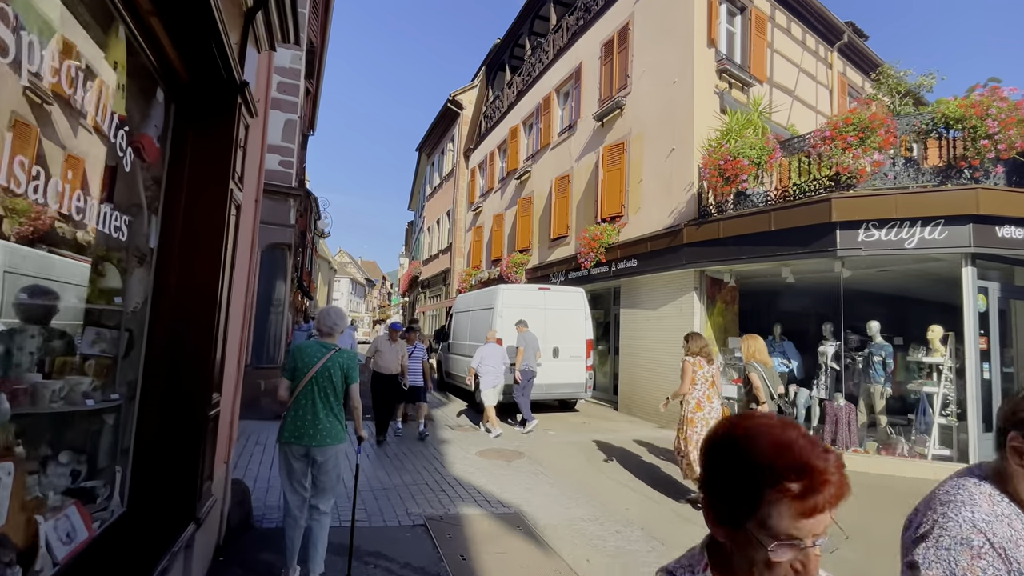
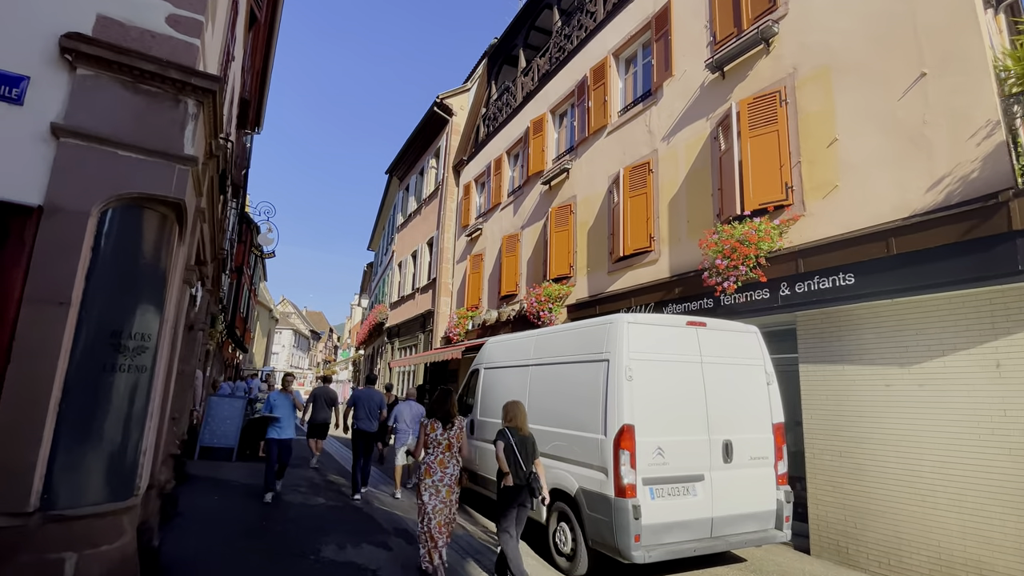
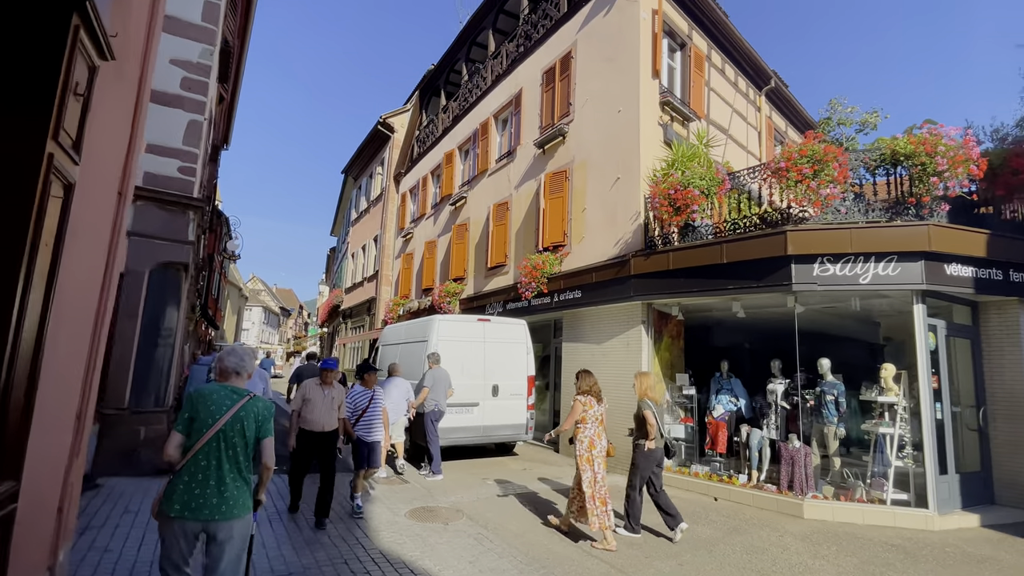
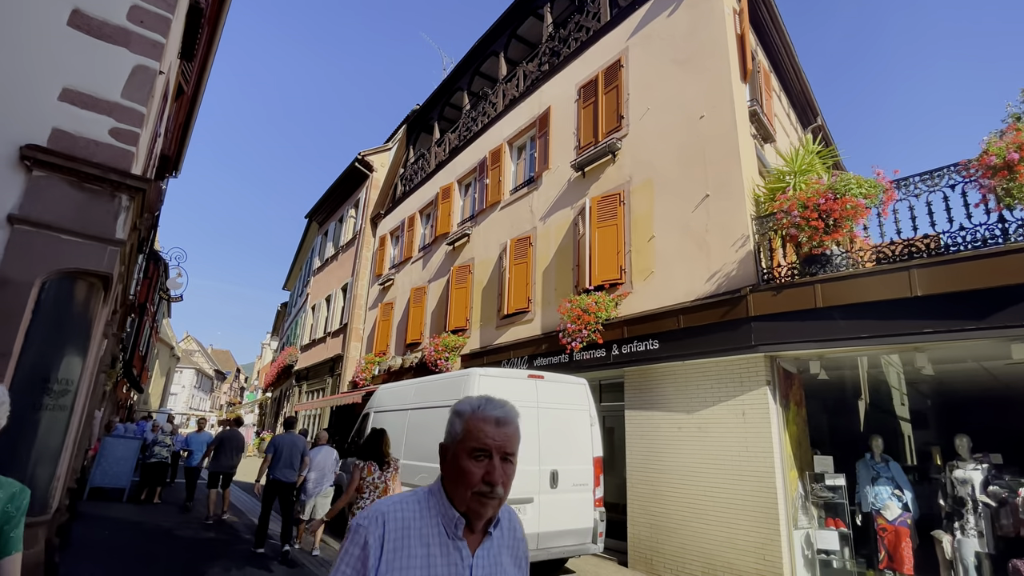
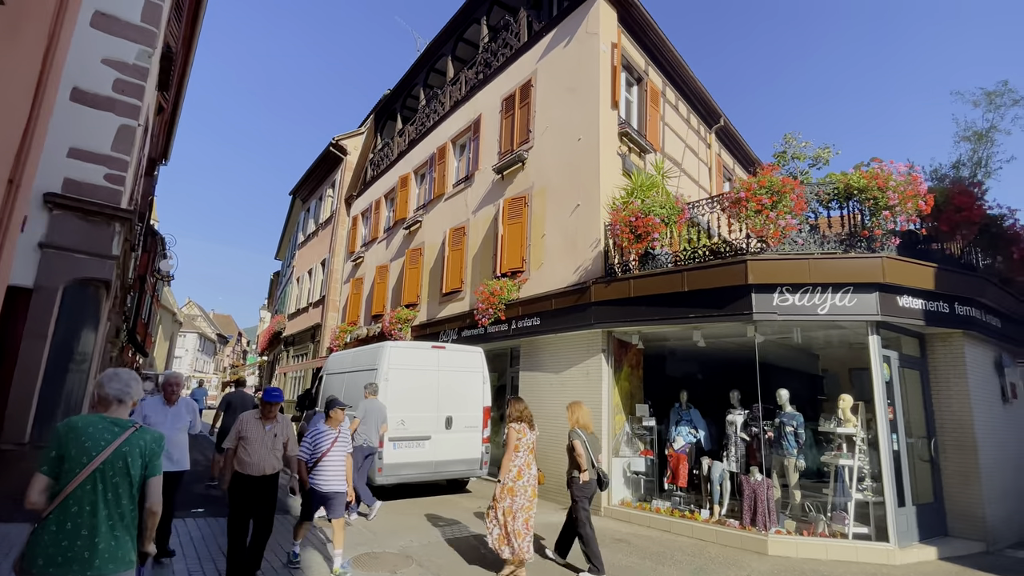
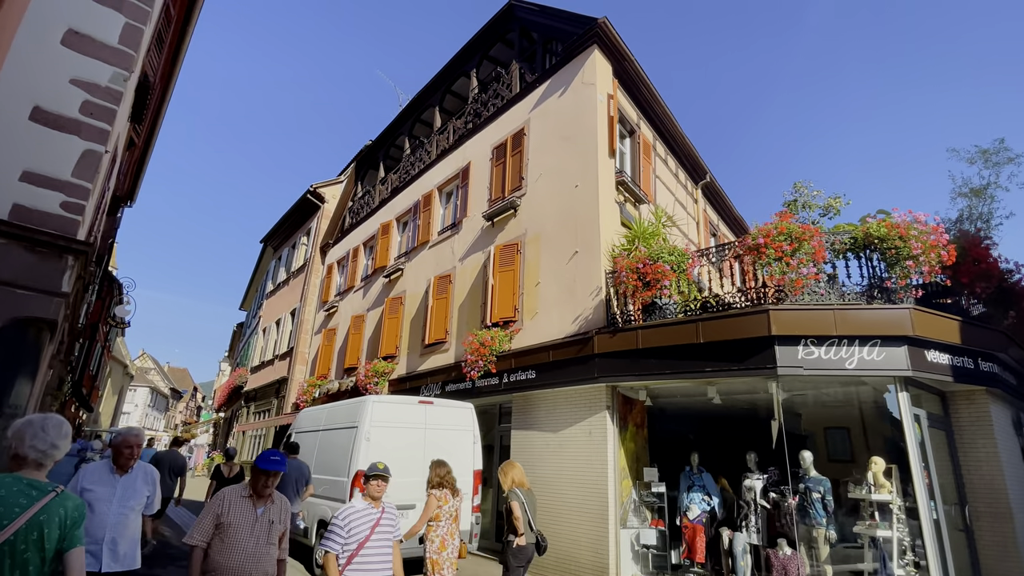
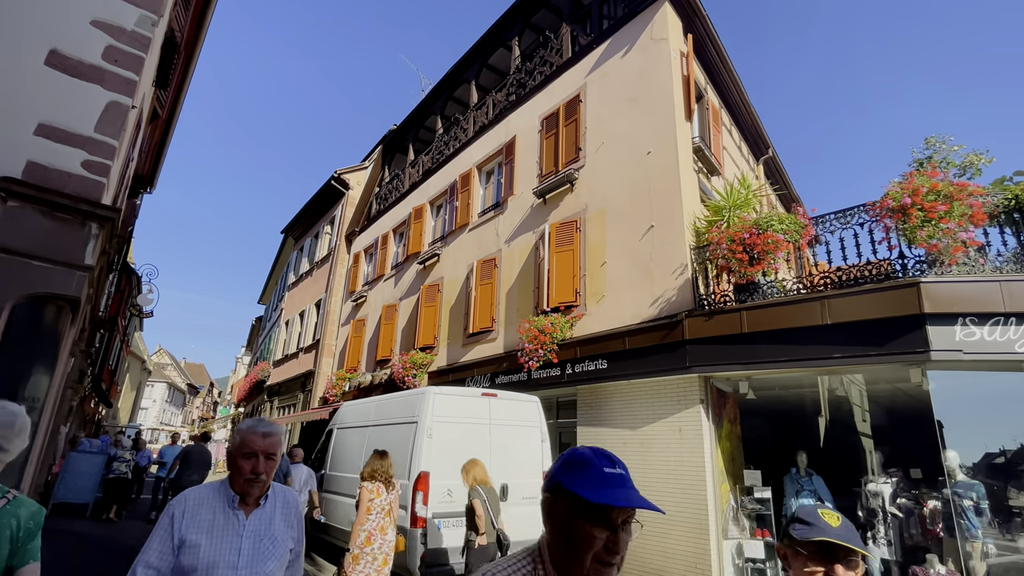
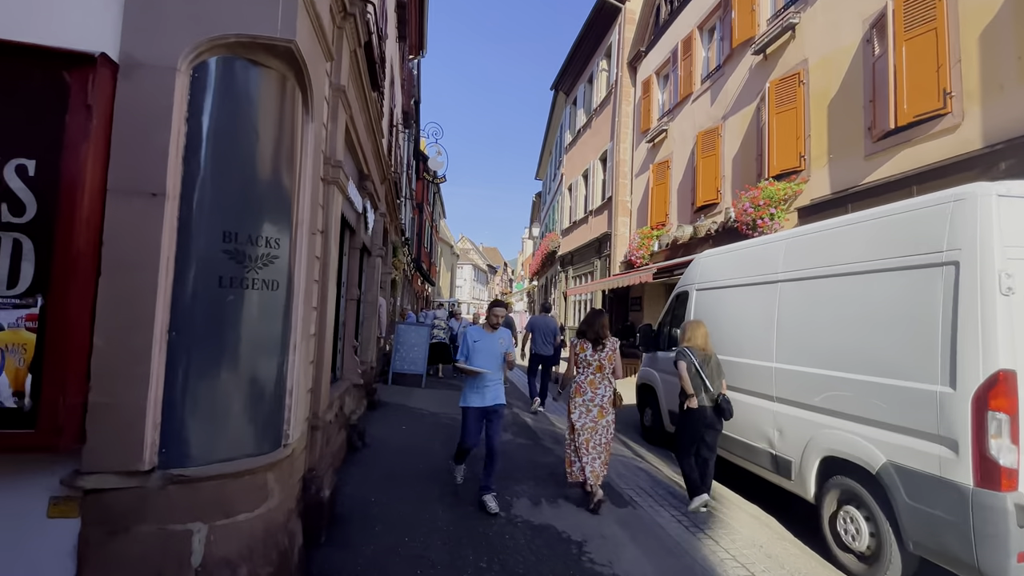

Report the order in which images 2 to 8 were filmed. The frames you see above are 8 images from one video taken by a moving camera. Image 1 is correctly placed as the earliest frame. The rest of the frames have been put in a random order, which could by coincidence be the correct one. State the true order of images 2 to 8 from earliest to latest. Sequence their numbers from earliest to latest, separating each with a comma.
3, 5, 6, 7, 4, 2, 8
